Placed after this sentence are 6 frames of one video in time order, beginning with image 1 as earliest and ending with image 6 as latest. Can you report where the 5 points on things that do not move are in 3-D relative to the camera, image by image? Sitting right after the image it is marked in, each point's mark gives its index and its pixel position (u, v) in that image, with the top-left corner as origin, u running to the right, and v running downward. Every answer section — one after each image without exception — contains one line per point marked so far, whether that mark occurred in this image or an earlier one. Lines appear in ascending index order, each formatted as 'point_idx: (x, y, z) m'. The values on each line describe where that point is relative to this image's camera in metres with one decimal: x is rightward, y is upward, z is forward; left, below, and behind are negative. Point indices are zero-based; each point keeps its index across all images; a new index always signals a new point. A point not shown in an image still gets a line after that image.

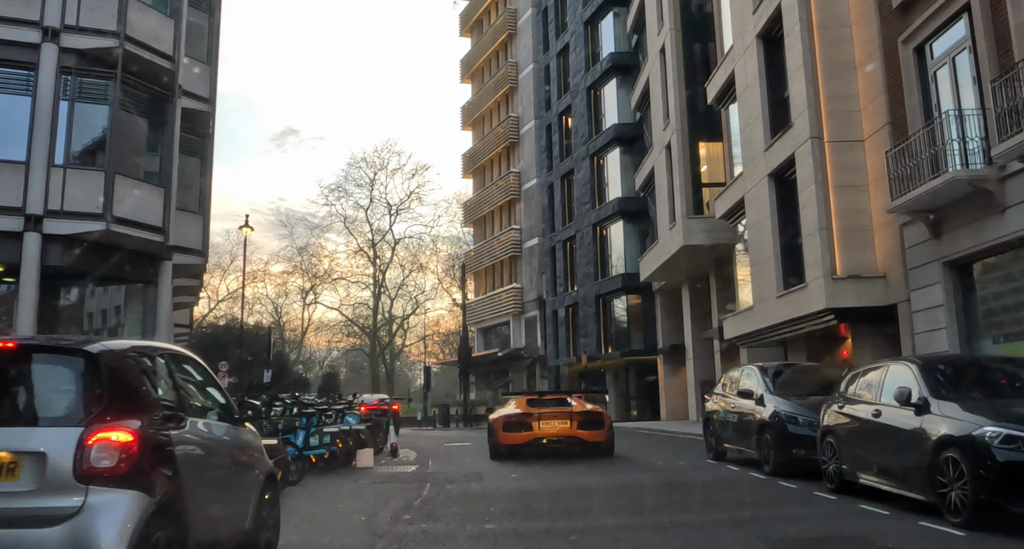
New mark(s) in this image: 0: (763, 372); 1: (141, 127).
0: (+4.1, -1.5, +14.0) m
1: (-8.2, +3.3, +19.3) m
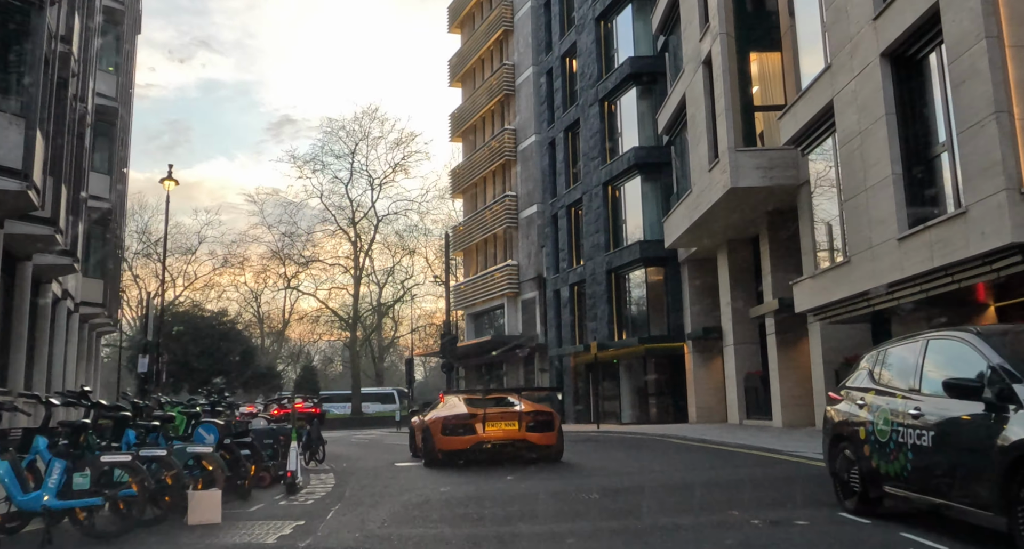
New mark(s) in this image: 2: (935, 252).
0: (+3.7, -0.5, +6.8) m
1: (-8.6, +4.3, +12.1) m
2: (+6.0, +0.4, +12.4) m
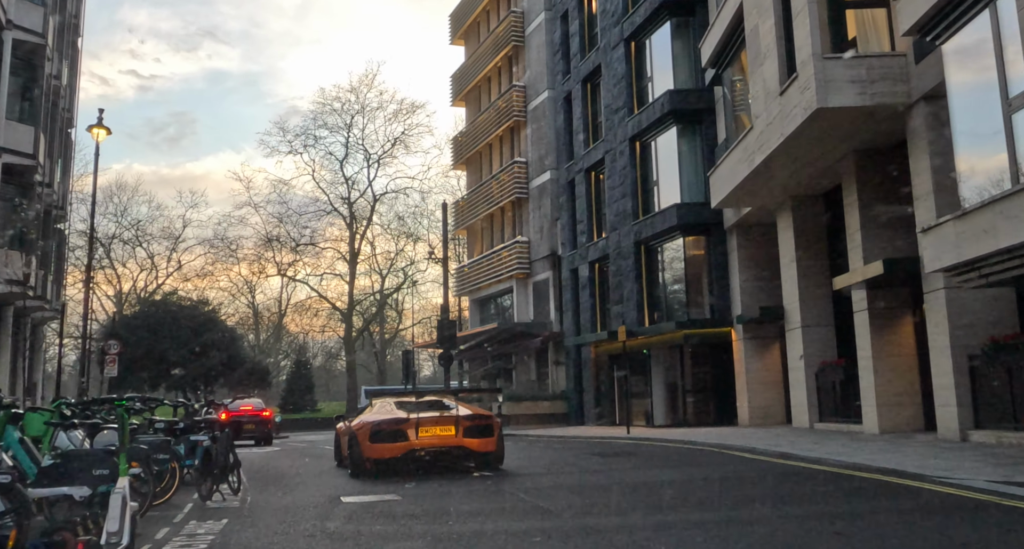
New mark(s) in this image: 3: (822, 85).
0: (+3.6, +0.3, +1.4) m
1: (-8.6, +5.1, +6.9) m
2: (+6.0, +1.1, +6.9) m
3: (+5.3, +3.2, +14.8) m
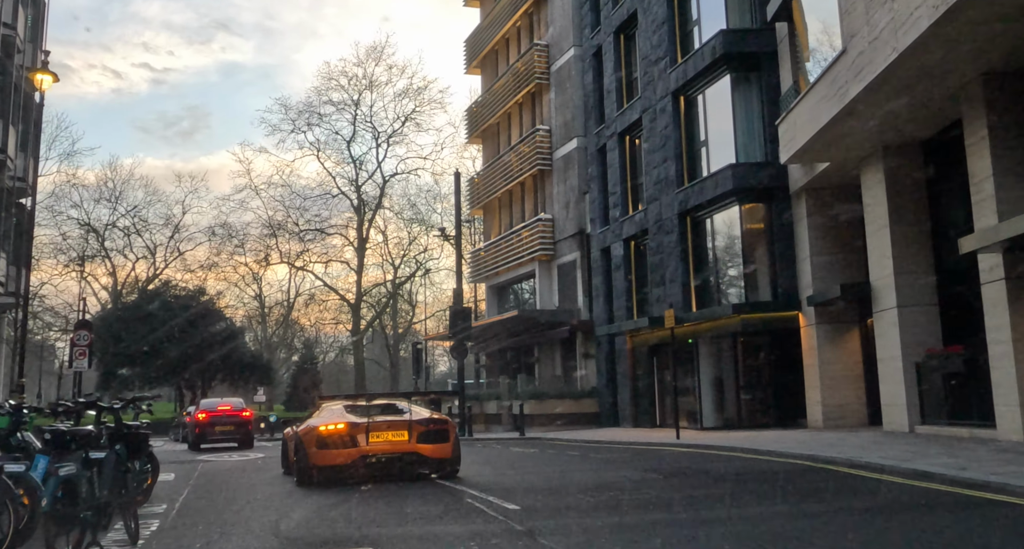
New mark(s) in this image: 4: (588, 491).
0: (+3.7, +0.8, -2.5) m
1: (-8.4, +5.6, +3.2) m
2: (+6.2, +1.7, +3.0) m
3: (+5.6, +3.8, +10.8) m
4: (+0.9, -2.6, +10.7) m
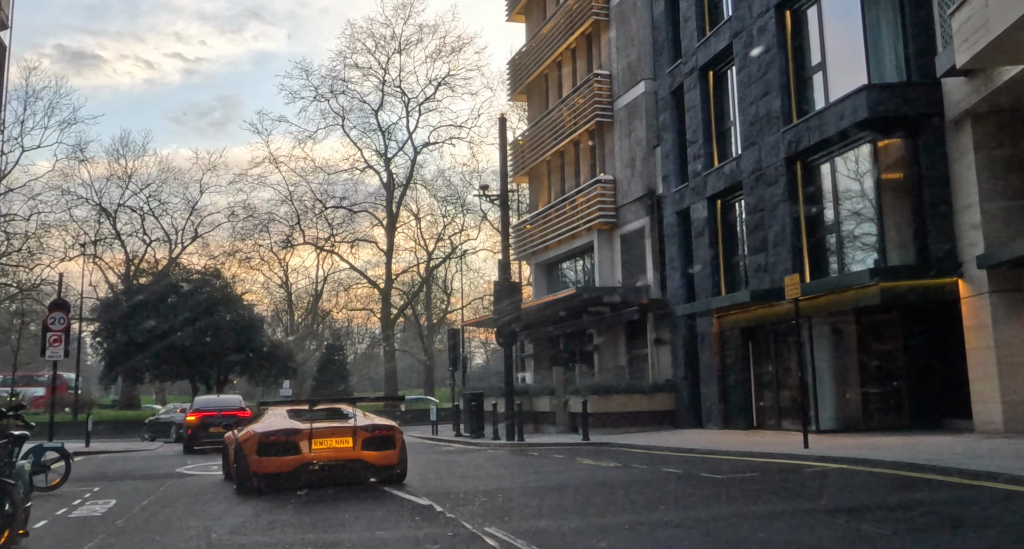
0: (+4.0, +1.4, -7.4) m
1: (-7.9, +6.2, -1.3) m
2: (+6.7, +2.4, -2.0) m
3: (+6.4, +4.5, +5.8) m
4: (+1.7, -1.9, +5.9) m
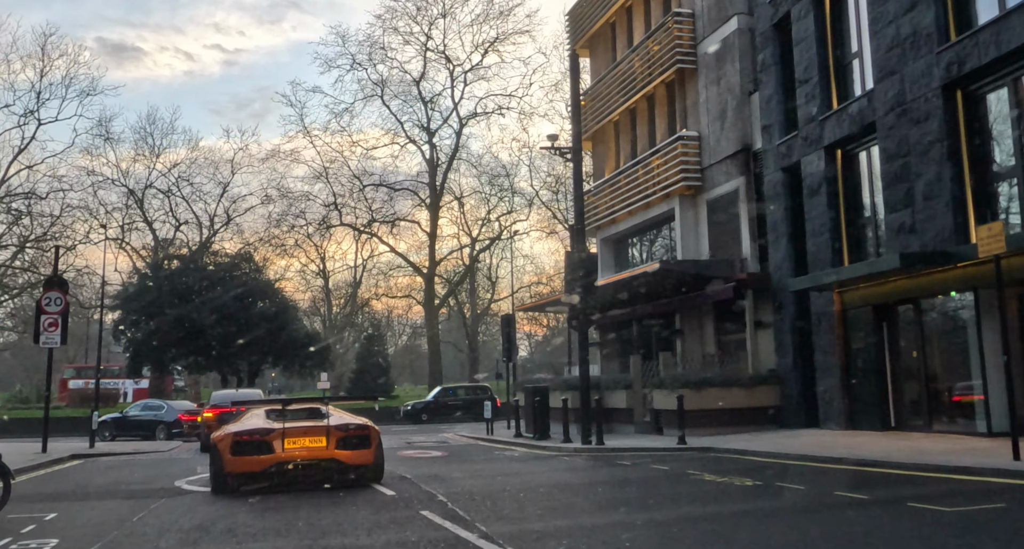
0: (+4.1, +1.8, -11.2) m
1: (-7.5, +6.6, -4.6) m
2: (+7.1, +2.9, -6.0) m
3: (+7.2, +5.1, +1.8) m
4: (+2.5, -1.4, +2.2) m
